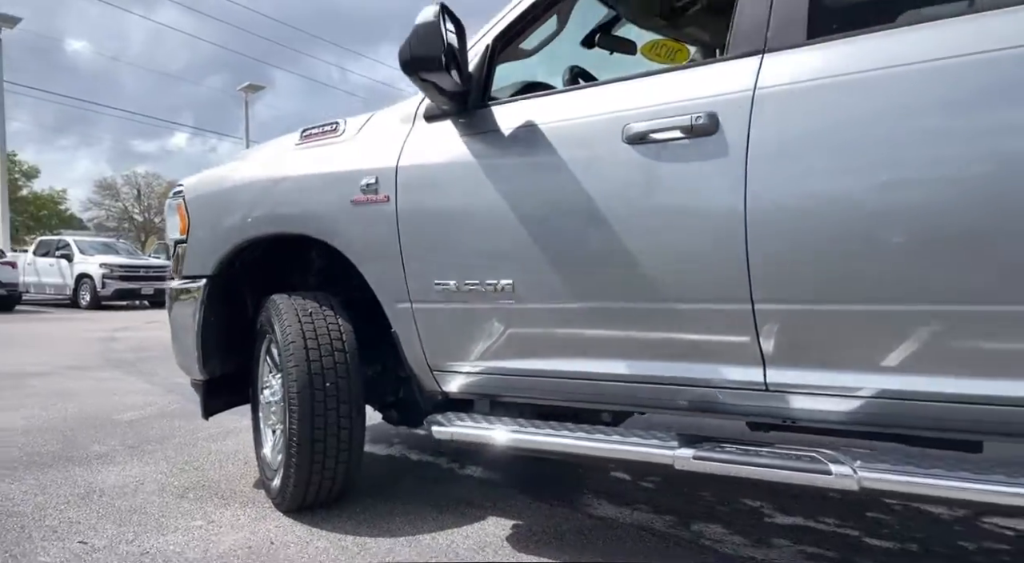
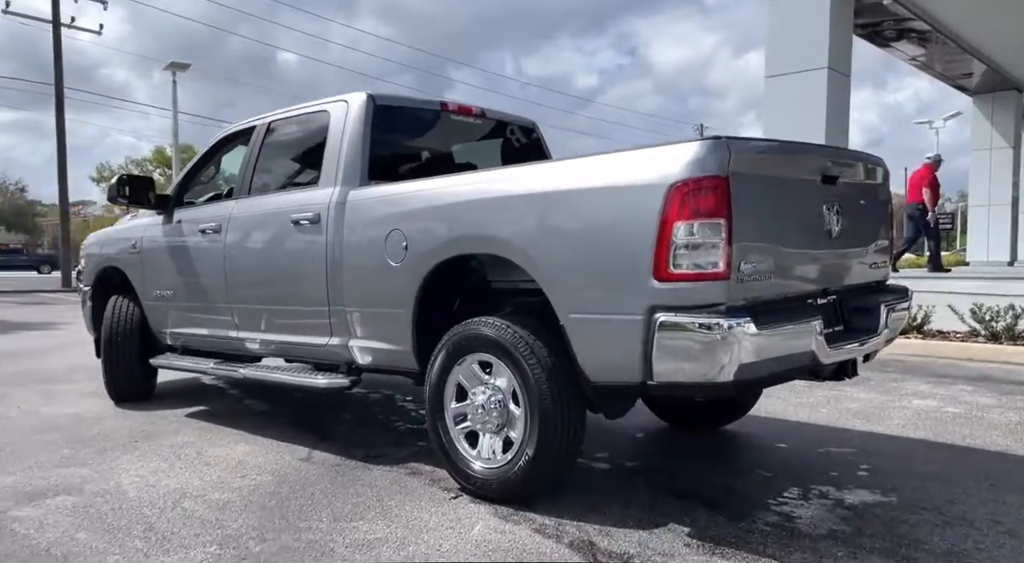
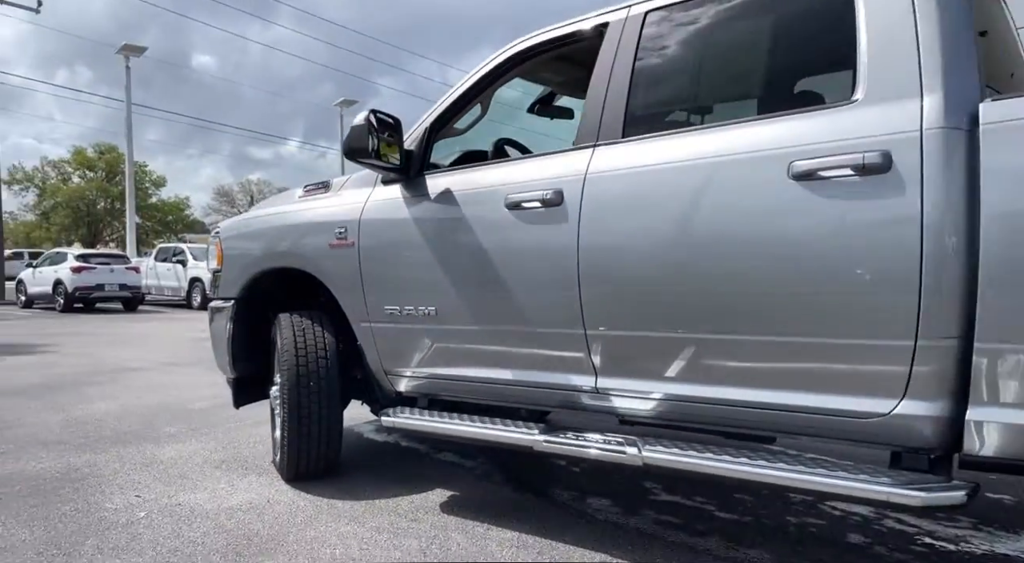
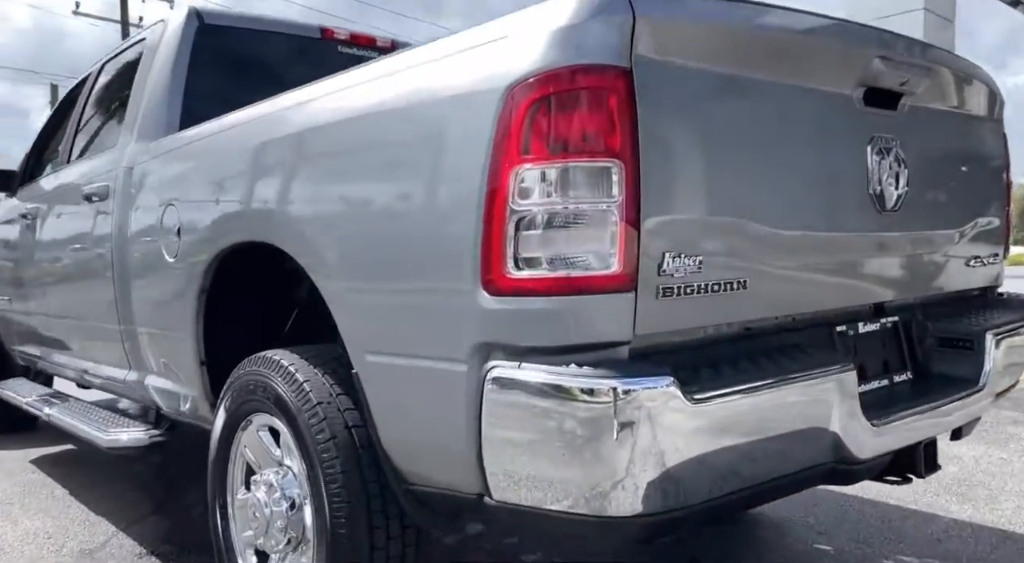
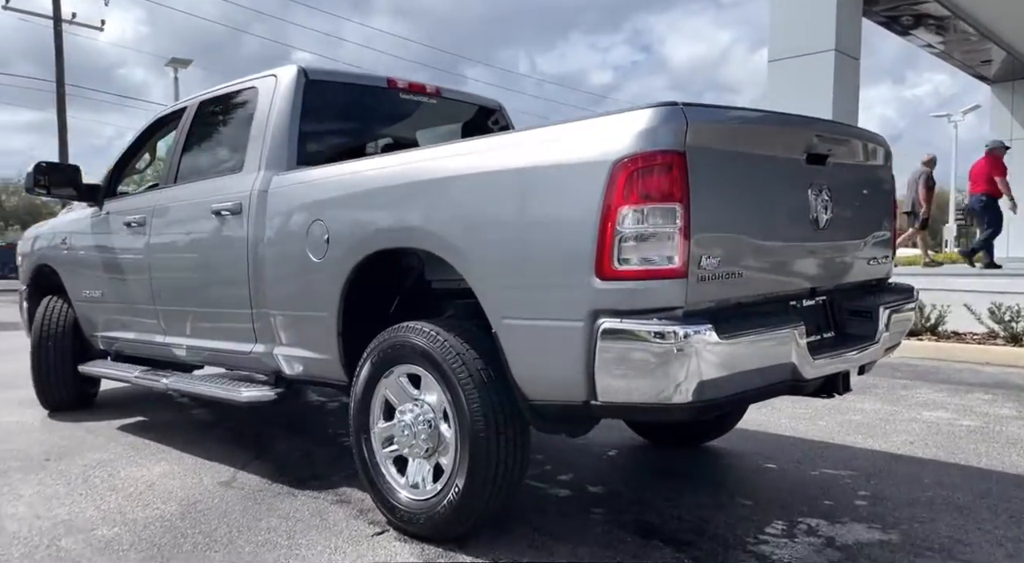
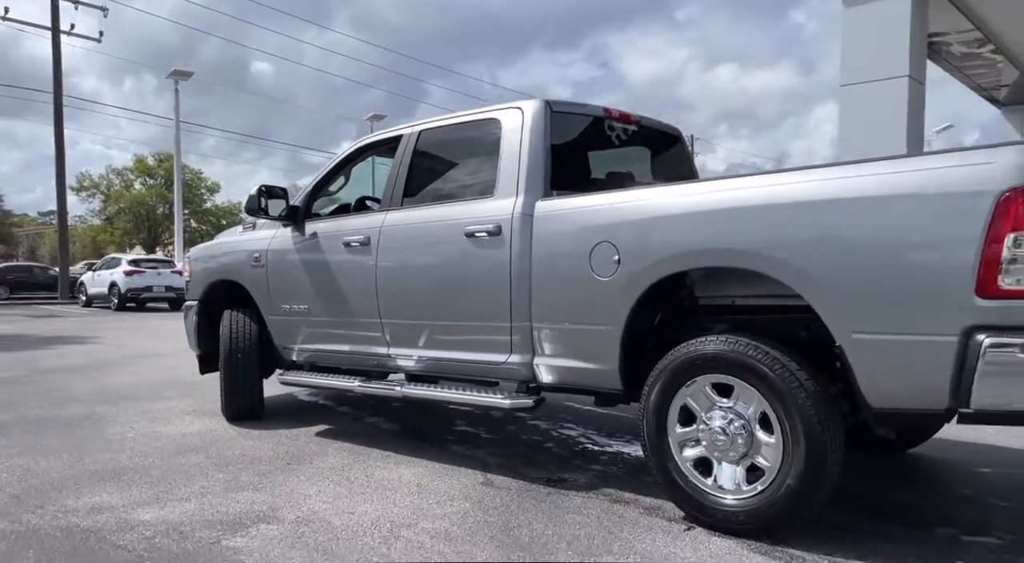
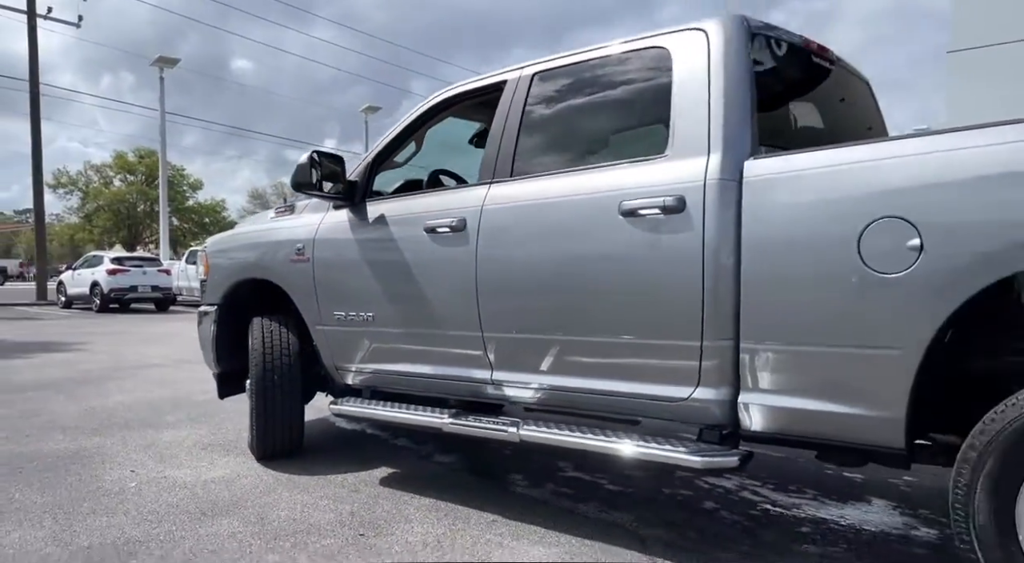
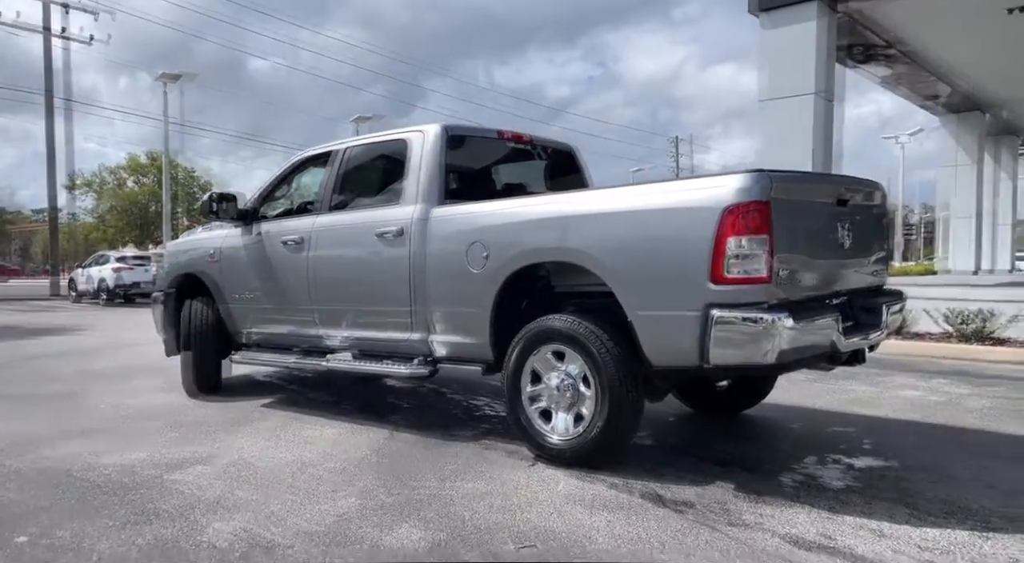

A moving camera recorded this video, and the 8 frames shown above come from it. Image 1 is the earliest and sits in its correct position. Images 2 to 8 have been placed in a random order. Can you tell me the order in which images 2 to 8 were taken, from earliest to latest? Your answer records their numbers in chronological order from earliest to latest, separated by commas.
3, 7, 6, 8, 2, 5, 4
